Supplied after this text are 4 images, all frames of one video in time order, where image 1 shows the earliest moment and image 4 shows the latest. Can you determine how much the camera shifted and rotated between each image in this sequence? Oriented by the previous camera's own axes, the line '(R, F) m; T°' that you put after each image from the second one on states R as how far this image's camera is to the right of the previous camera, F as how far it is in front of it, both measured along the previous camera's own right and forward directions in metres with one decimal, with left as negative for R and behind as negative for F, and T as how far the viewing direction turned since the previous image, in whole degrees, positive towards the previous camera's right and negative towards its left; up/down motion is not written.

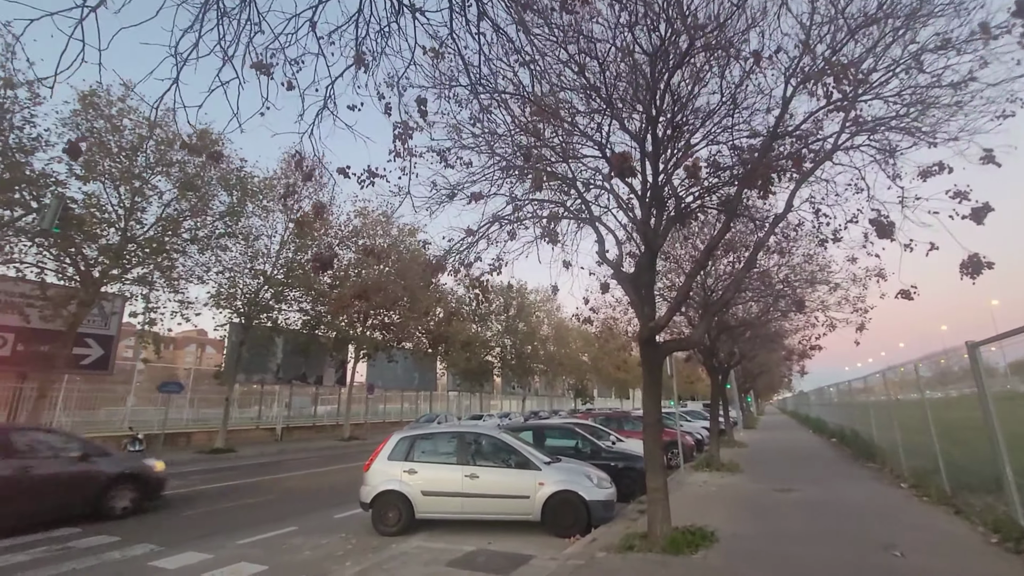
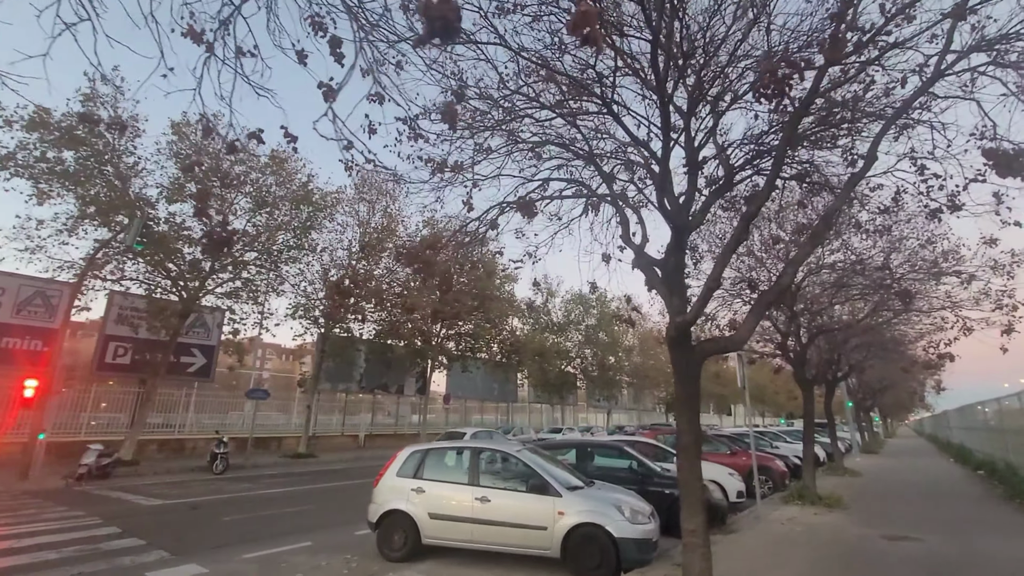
(+1.1, +1.2) m; -11°
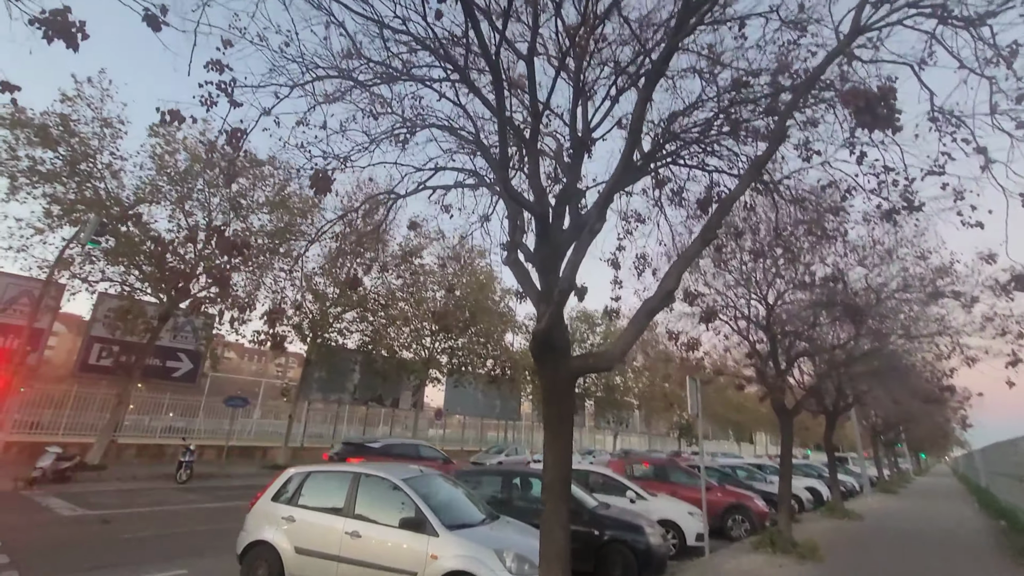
(+1.8, +0.9) m; -3°
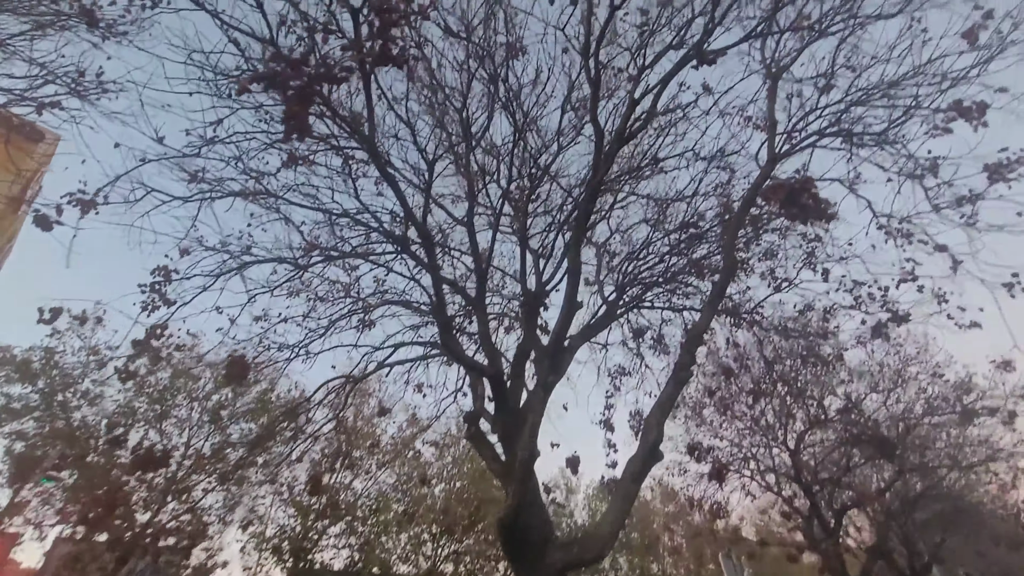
(+0.4, +0.5) m; +1°
